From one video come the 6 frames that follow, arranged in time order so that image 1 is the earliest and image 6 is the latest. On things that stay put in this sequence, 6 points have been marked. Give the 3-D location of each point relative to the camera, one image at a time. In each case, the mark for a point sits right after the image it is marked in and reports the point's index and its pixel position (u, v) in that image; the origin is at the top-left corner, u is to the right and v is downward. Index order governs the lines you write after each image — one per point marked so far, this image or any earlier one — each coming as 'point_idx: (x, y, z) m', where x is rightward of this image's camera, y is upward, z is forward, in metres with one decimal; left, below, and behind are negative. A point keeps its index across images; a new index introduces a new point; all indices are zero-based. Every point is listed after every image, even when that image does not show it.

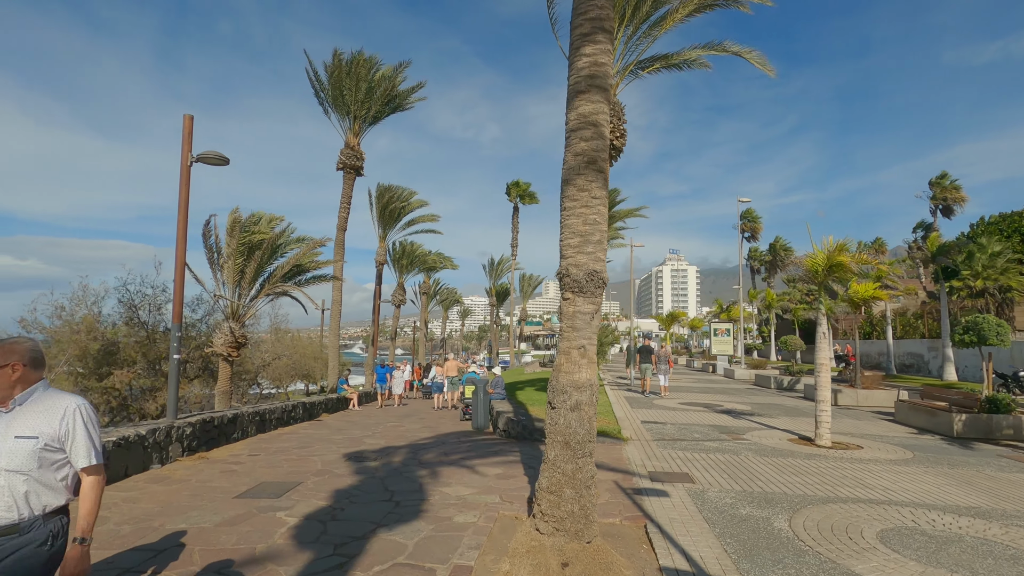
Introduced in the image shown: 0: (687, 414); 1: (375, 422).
0: (+4.7, -3.4, +14.3) m
1: (-3.9, -3.8, +15.3) m
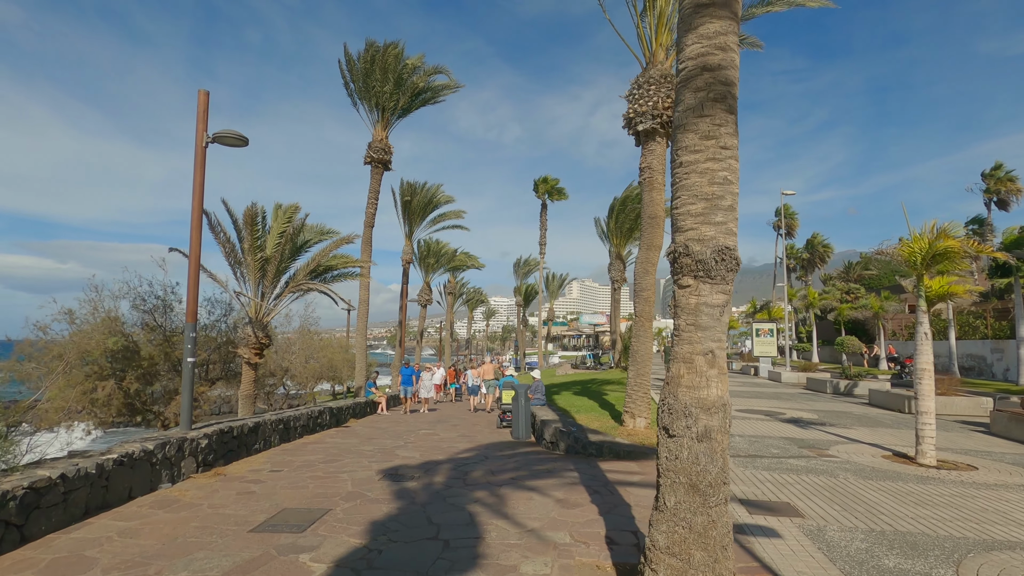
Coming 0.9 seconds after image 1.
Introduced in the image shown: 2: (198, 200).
0: (+5.7, -3.2, +12.9) m
1: (-2.8, -3.7, +14.3) m
2: (-5.0, +1.4, +8.5) m
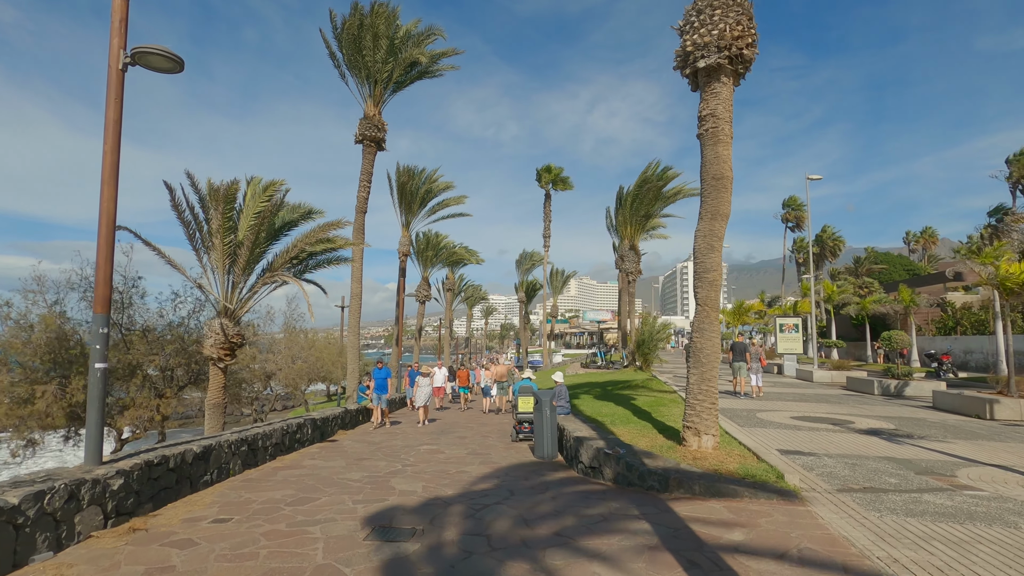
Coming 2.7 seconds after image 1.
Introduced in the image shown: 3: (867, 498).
0: (+6.1, -2.9, +10.6) m
1: (-2.4, -3.5, +11.9) m
2: (-4.6, +1.7, +6.1) m
3: (+4.3, -2.5, +6.5) m
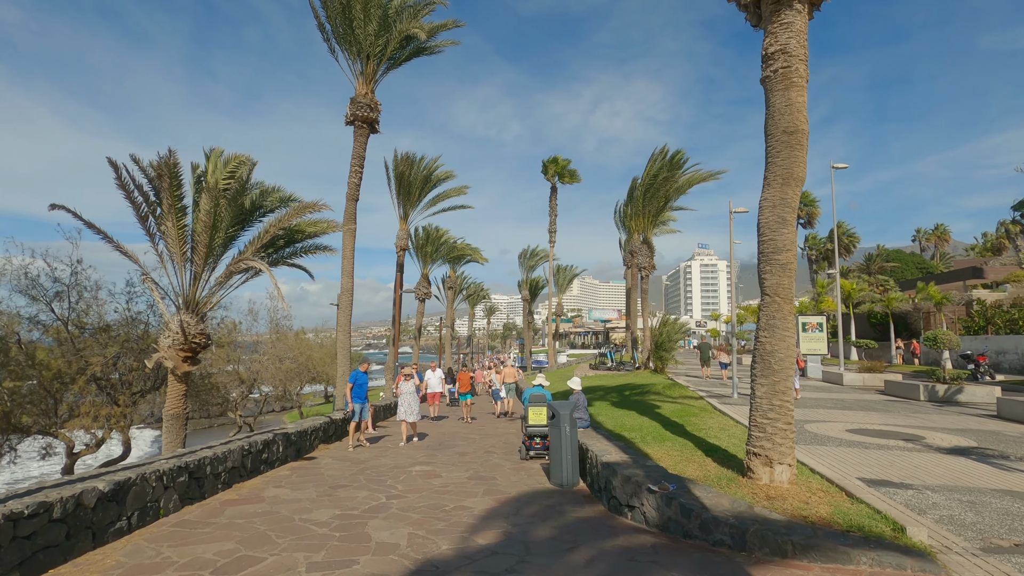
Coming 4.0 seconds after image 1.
0: (+6.3, -2.7, +8.6) m
1: (-2.2, -3.3, +10.0) m
2: (-4.4, +1.8, +4.2) m
3: (+4.4, -2.4, +4.6) m
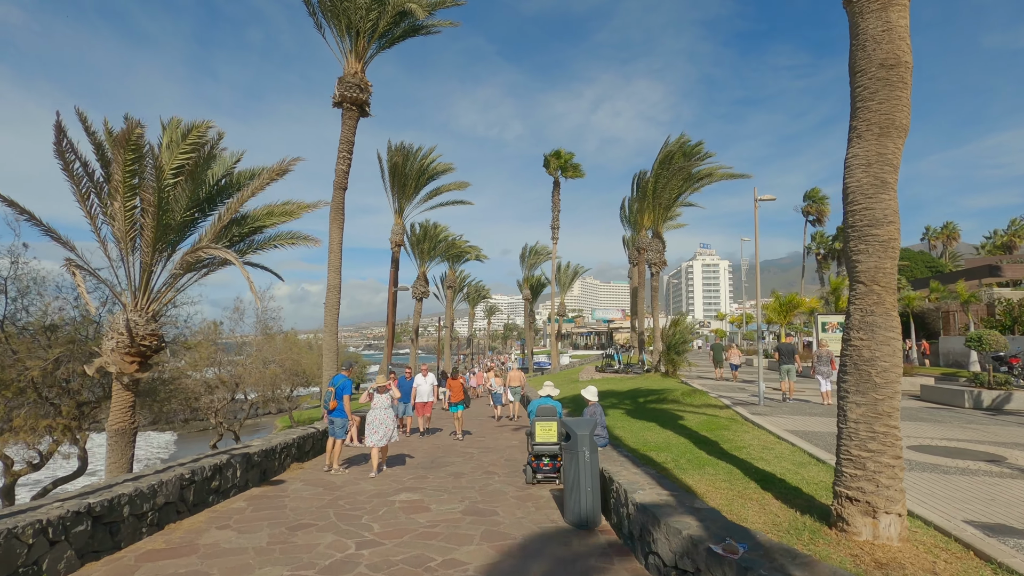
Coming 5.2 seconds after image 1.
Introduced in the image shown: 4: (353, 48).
0: (+6.4, -2.6, +7.0) m
1: (-2.2, -3.1, +8.3) m
2: (-4.3, +2.0, +2.6) m
3: (+4.5, -2.2, +2.9) m
4: (-5.5, +8.2, +18.4) m
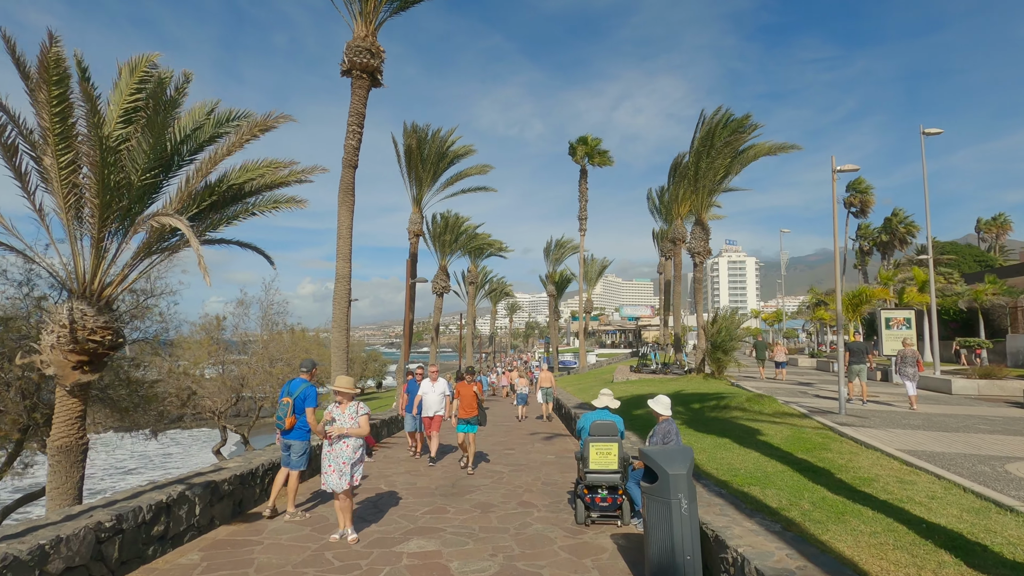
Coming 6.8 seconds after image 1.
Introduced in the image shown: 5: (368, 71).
0: (+6.9, -2.3, +4.5) m
1: (-1.6, -2.9, +6.2) m
2: (-4.0, +2.2, +0.6) m
3: (+4.8, -1.9, +0.6) m
4: (-4.6, +8.5, +16.4) m
5: (-4.4, +6.7, +16.5) m
